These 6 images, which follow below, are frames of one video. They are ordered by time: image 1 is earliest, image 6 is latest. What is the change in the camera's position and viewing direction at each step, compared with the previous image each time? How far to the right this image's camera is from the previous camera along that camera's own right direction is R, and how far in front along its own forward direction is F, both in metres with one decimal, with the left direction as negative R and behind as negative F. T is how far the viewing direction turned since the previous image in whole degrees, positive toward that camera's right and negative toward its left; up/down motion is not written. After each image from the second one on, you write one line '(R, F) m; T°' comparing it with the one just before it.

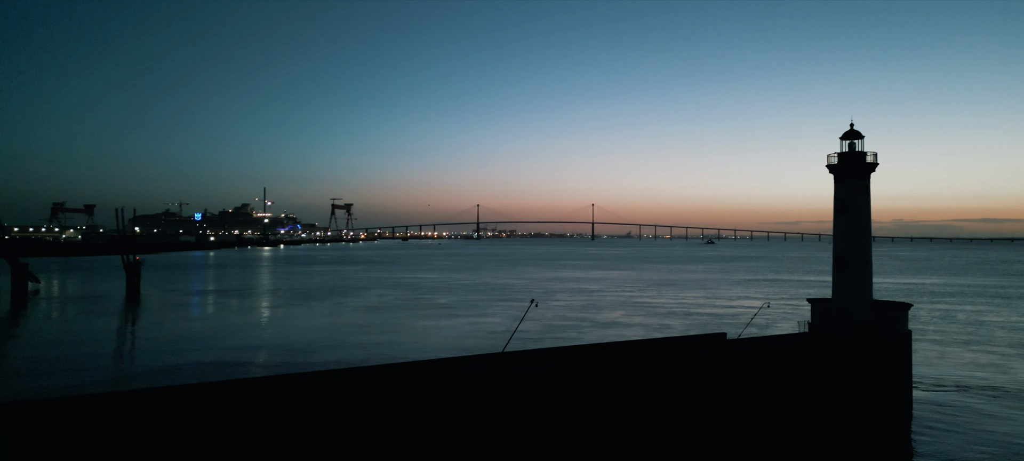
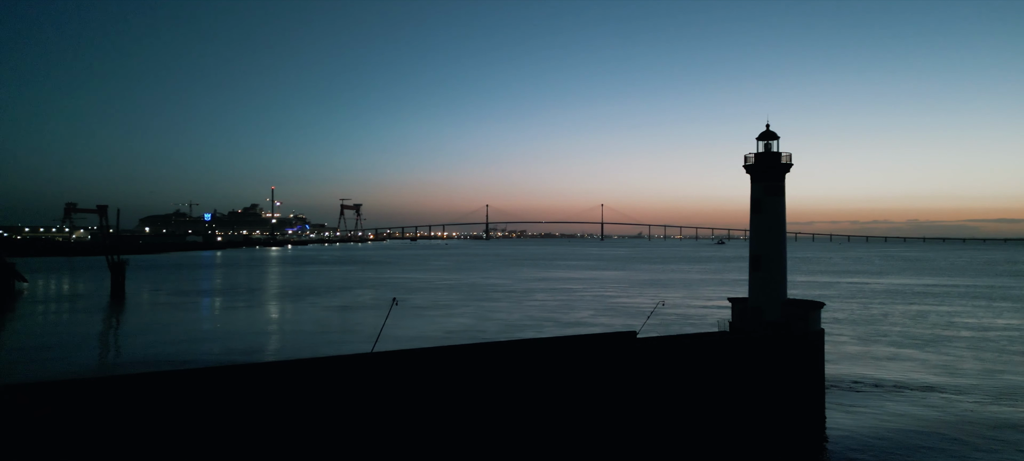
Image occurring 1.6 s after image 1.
(+1.4, -0.1) m; 0°
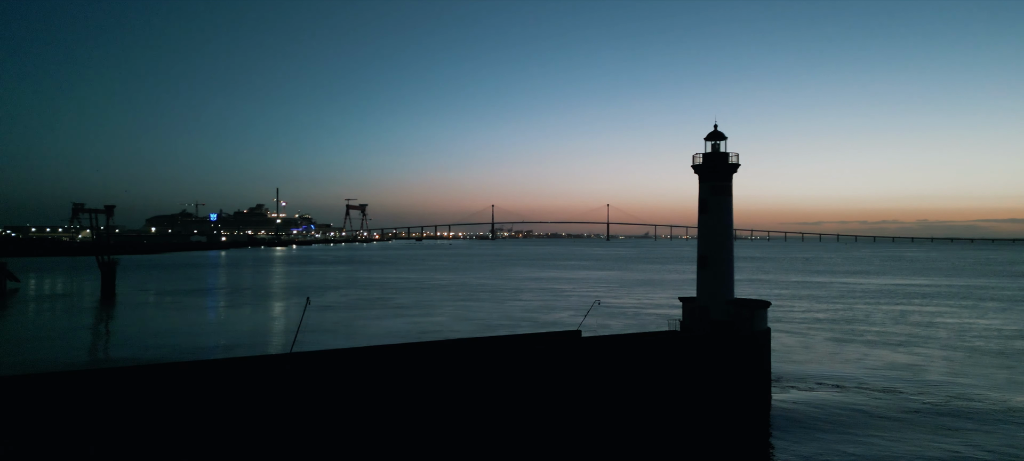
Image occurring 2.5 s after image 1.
(+0.9, -0.1) m; 0°
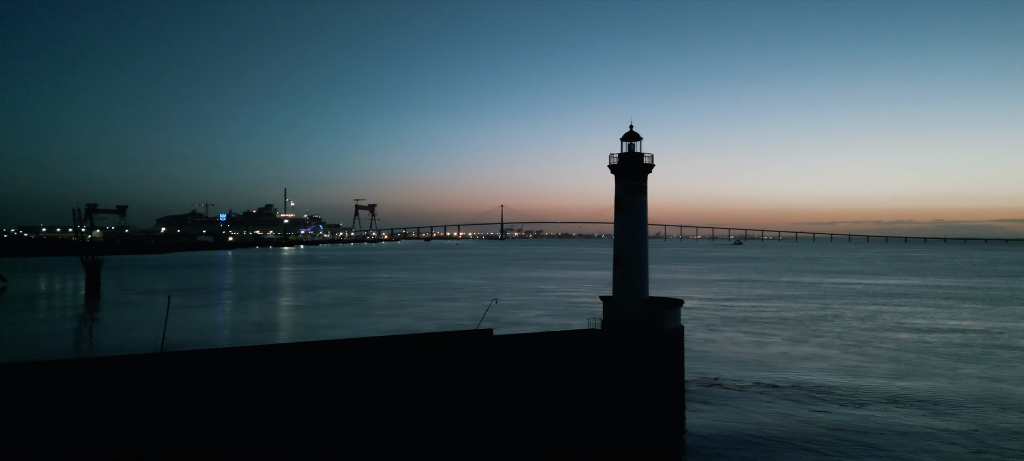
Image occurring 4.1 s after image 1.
(+1.4, -0.1) m; 0°
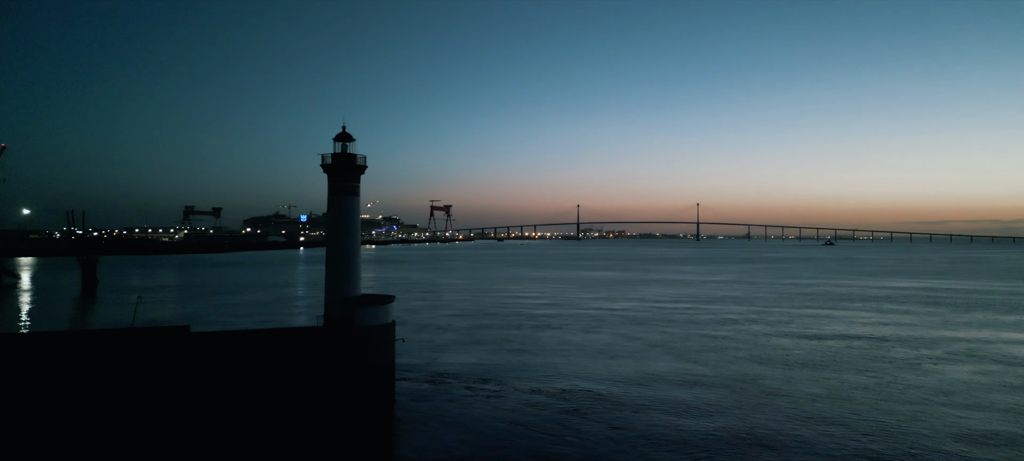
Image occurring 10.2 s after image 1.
(+5.7, +0.2) m; -5°
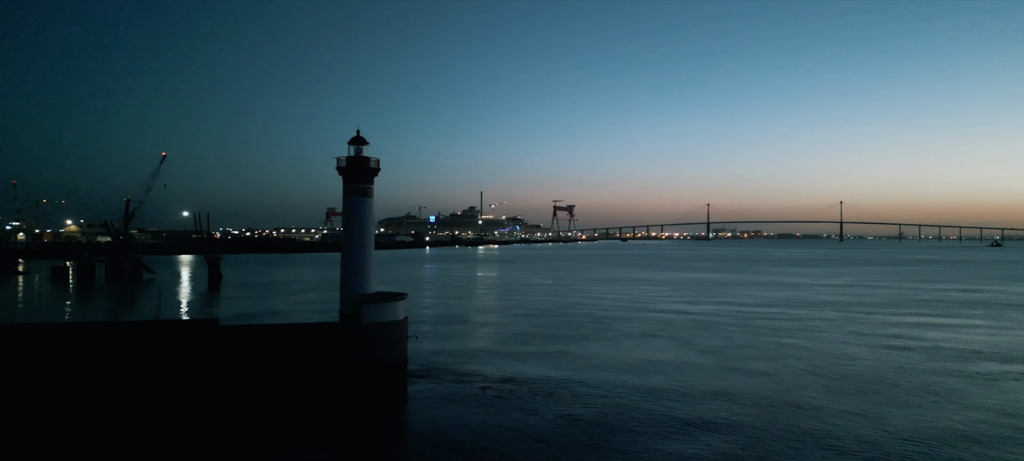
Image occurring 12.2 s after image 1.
(+1.8, +0.2) m; -11°
